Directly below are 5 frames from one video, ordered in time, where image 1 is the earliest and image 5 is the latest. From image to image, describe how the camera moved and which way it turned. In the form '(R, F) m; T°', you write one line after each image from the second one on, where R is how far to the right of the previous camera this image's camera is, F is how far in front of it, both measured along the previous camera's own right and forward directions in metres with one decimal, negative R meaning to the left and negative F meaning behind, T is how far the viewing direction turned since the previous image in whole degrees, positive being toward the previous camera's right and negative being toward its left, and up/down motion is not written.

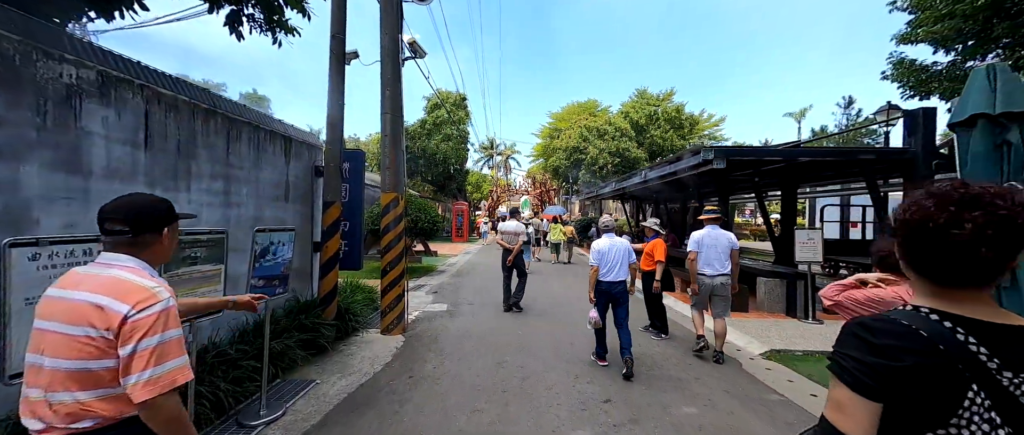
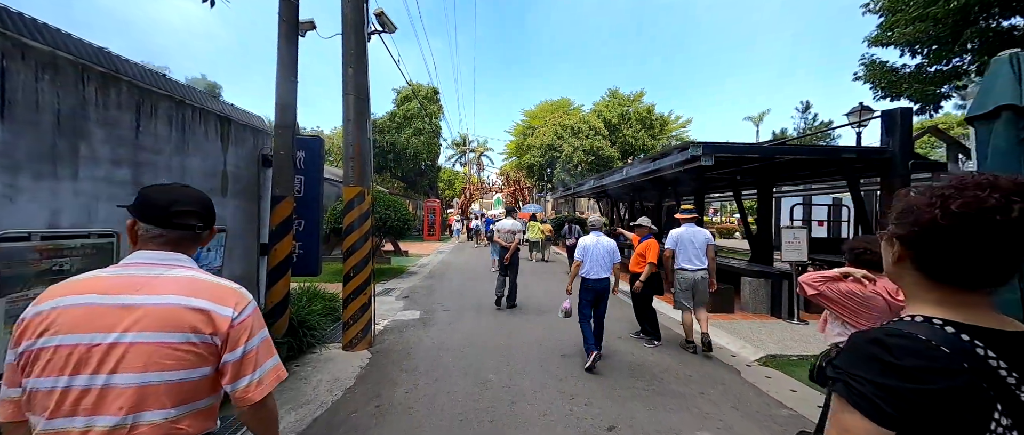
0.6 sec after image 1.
(-0.1, +0.3) m; +4°
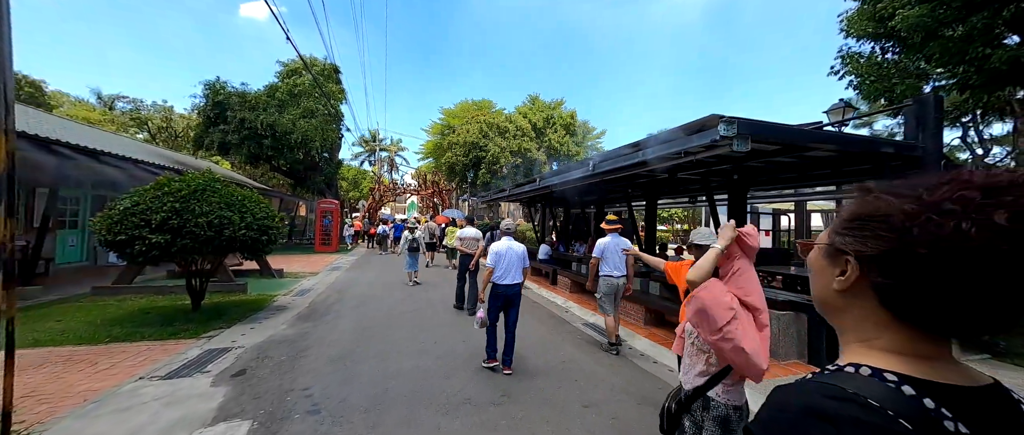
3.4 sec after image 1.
(-0.1, +1.5) m; +13°
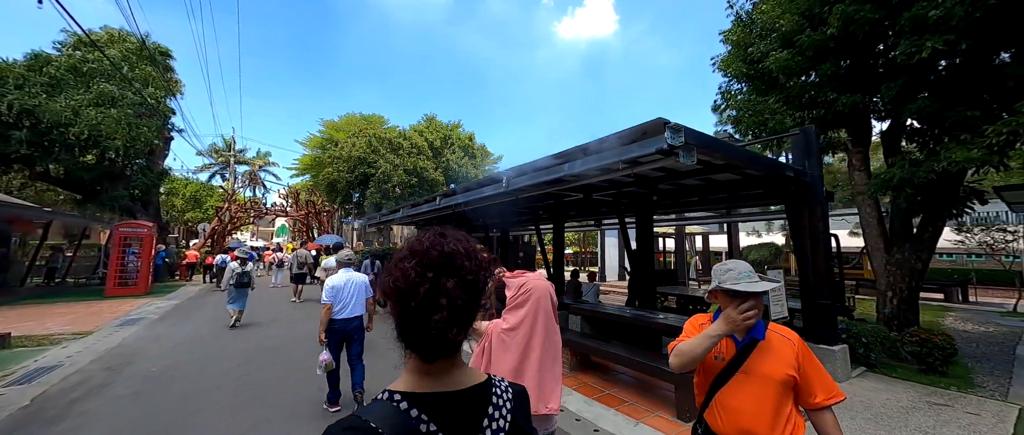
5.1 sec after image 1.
(0.0, +0.7) m; +17°
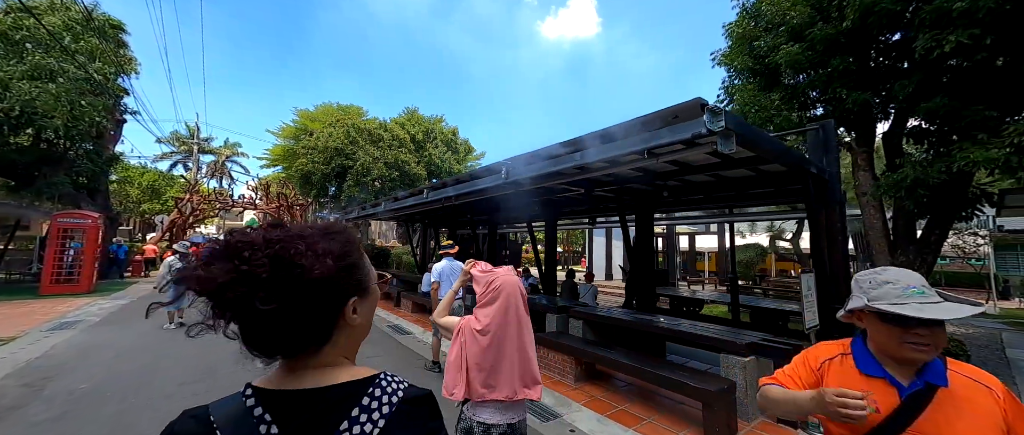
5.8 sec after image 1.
(-0.2, +0.3) m; +3°
